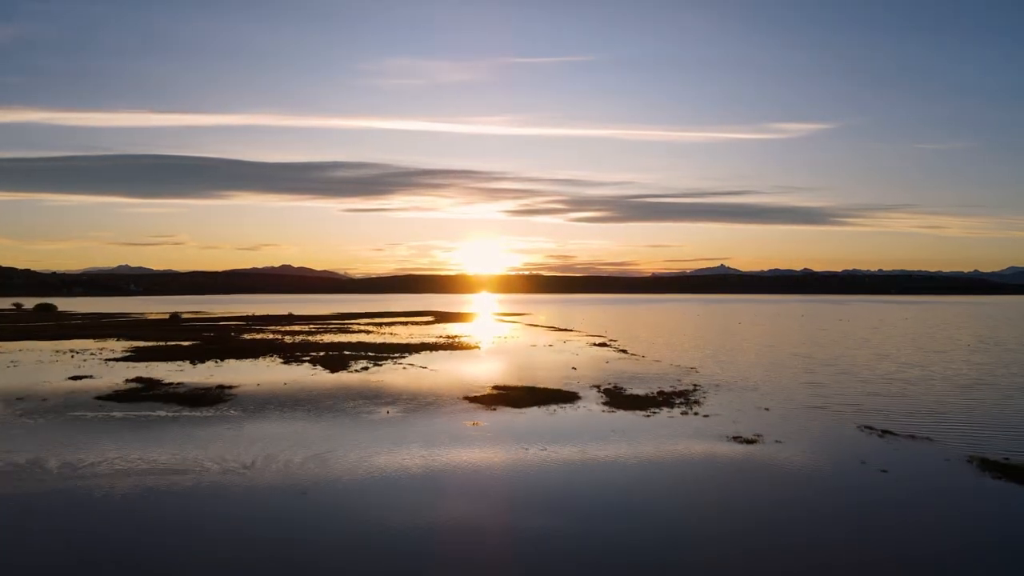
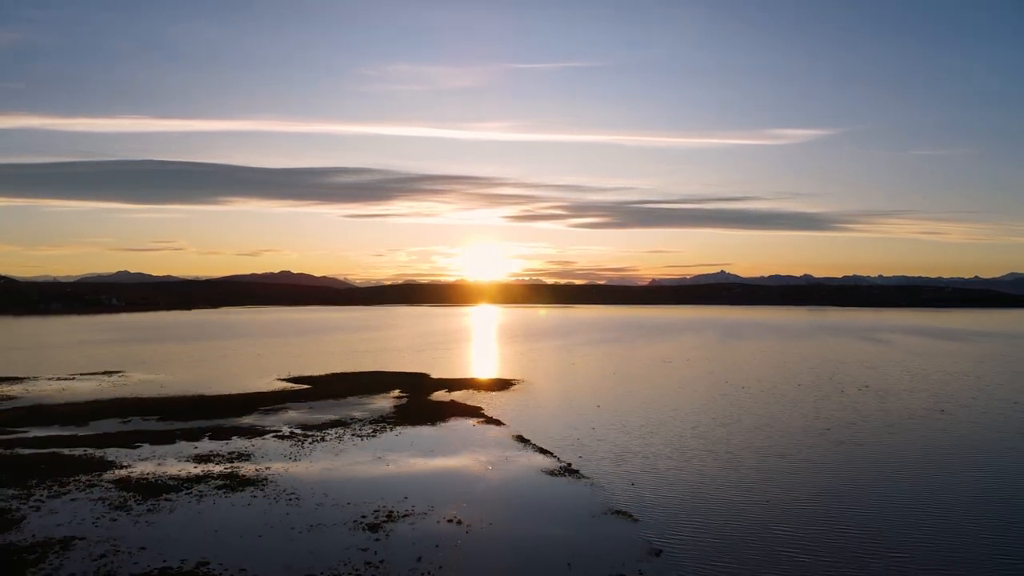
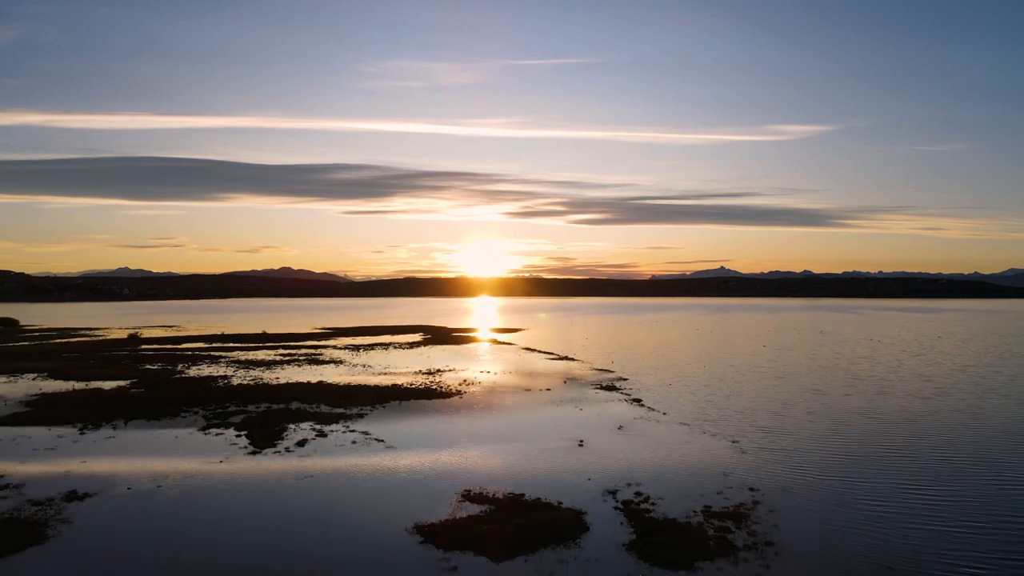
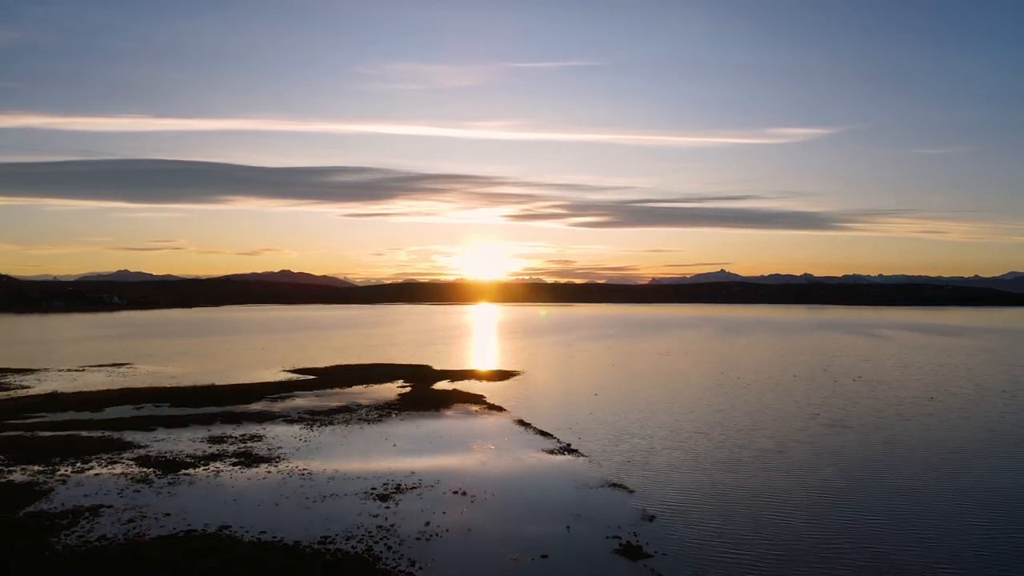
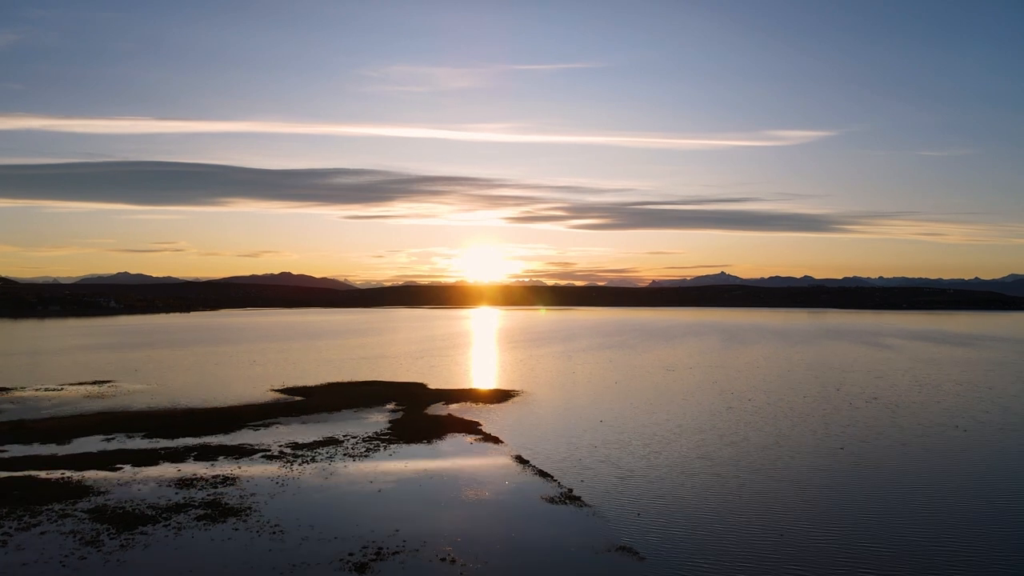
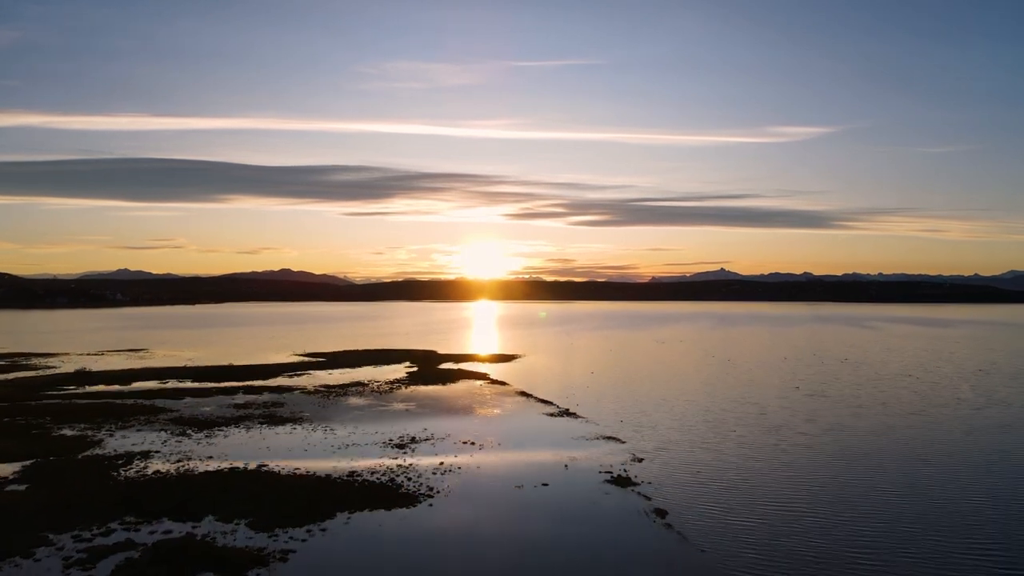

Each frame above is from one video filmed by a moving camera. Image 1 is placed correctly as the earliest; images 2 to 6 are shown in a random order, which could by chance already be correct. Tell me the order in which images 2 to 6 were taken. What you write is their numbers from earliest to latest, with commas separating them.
3, 6, 4, 2, 5
